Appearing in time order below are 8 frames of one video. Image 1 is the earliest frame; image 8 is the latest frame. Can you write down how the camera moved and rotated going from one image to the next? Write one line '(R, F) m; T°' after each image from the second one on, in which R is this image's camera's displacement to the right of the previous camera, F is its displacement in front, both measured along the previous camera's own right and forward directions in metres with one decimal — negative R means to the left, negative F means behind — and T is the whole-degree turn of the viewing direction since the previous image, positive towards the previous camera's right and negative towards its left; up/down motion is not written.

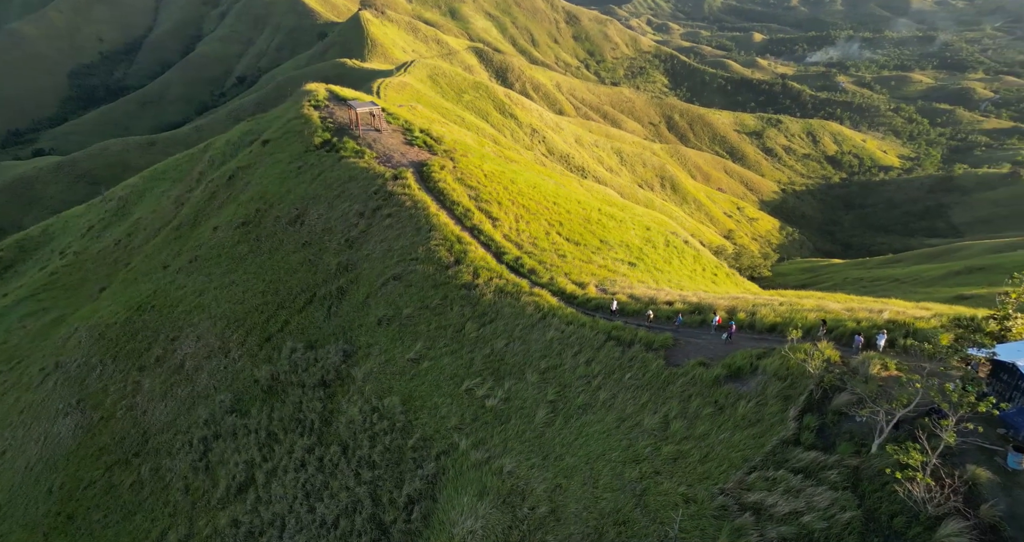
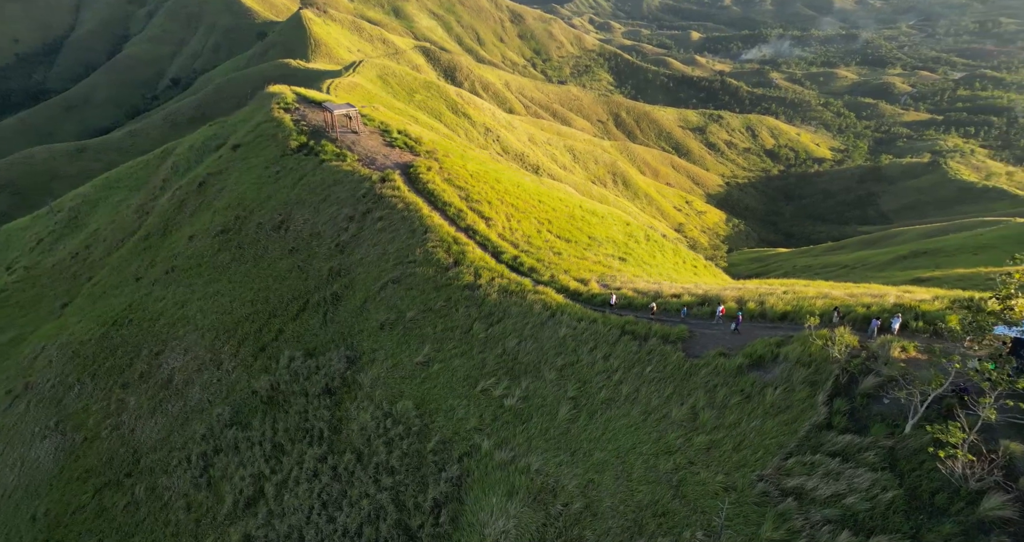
(-1.8, +0.1) m; +3°
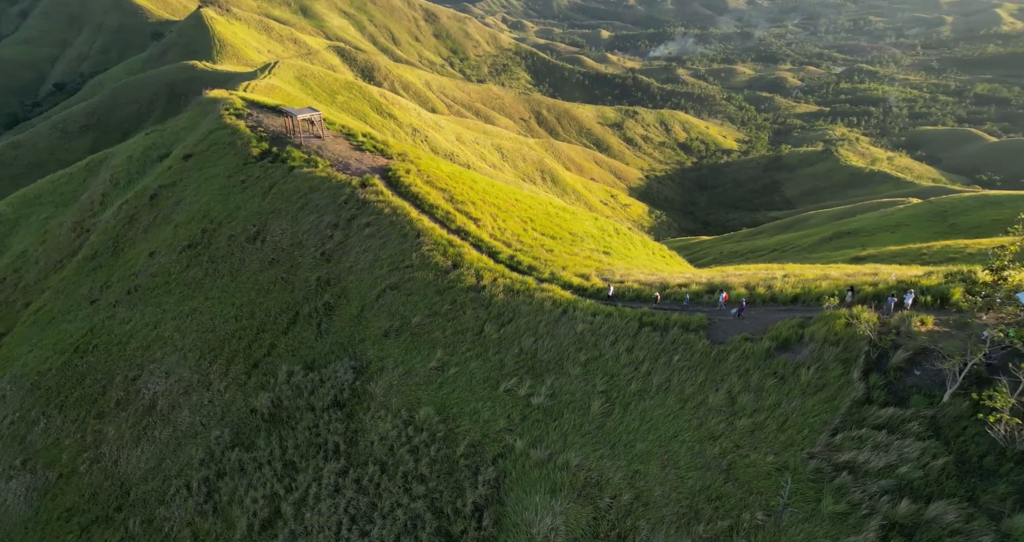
(-2.8, +0.2) m; +5°
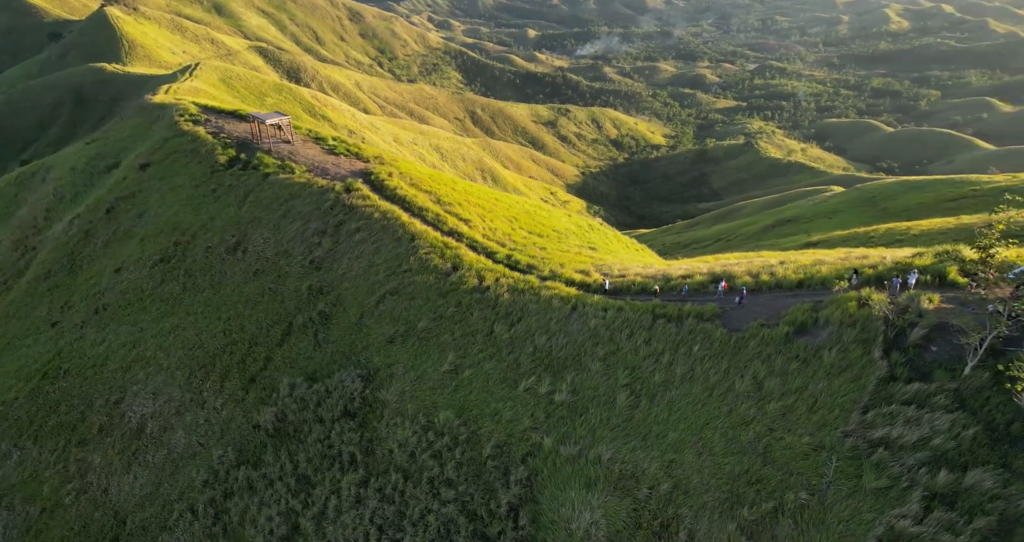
(-2.3, +0.1) m; +4°
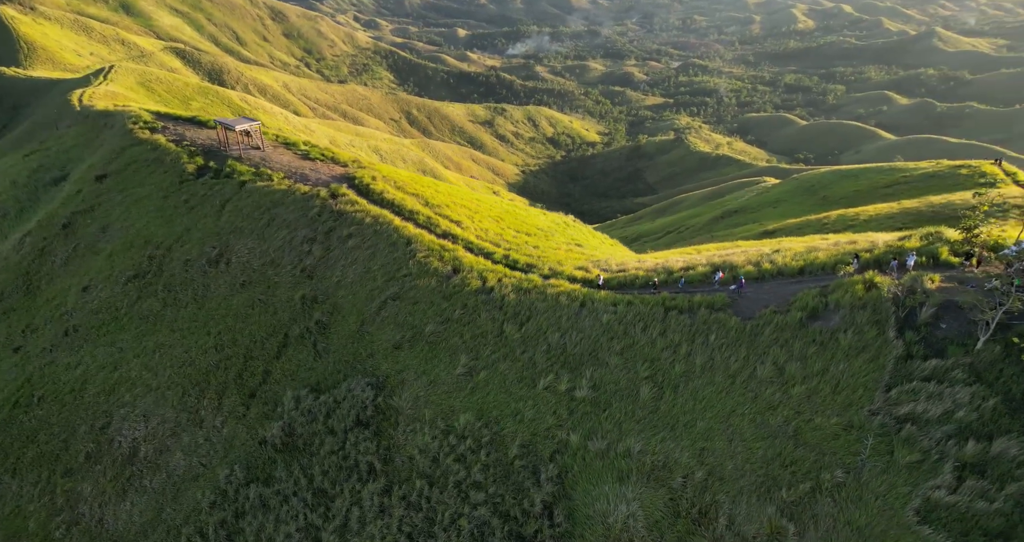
(-2.2, +0.1) m; +4°
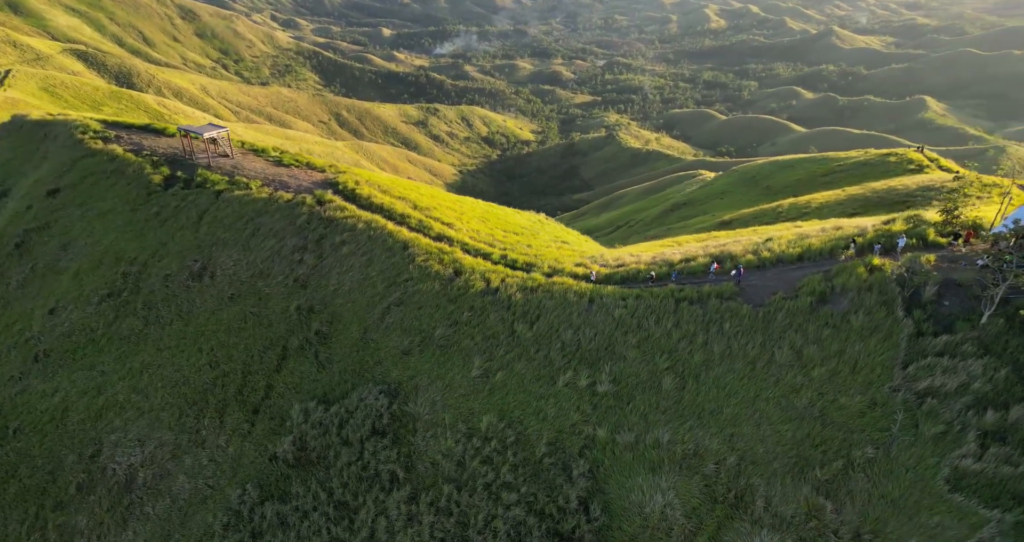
(-2.3, 0.0) m; +4°
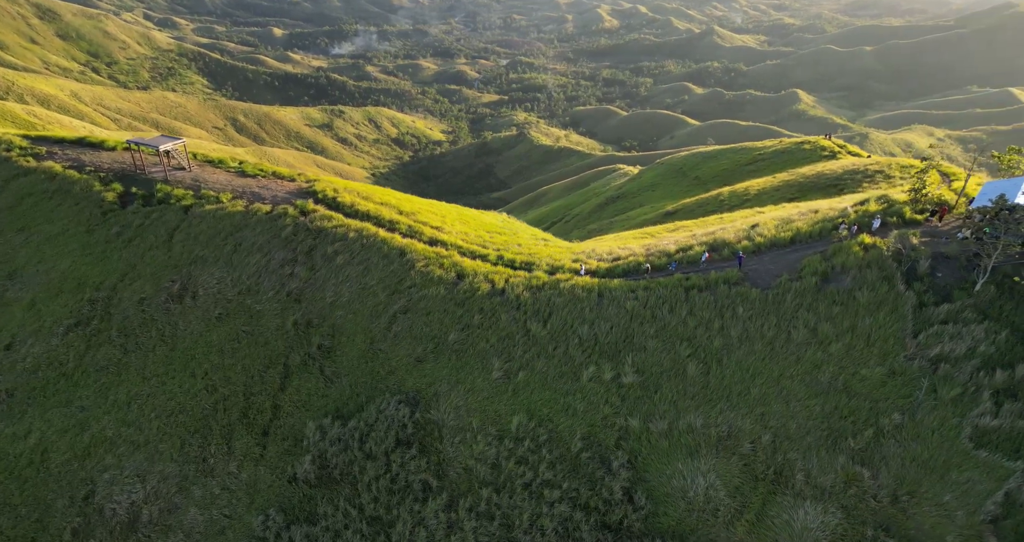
(-3.1, 0.0) m; +6°
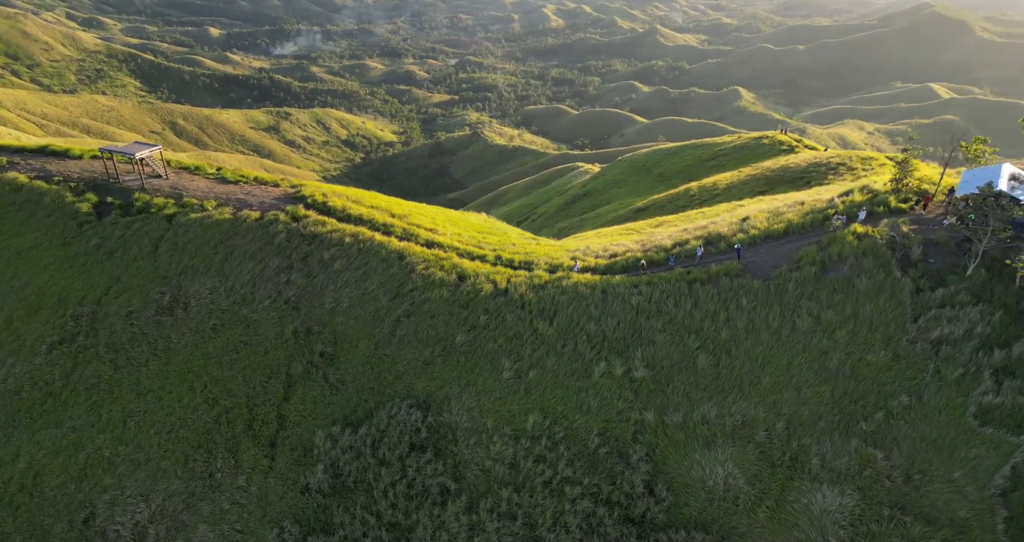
(-1.7, -0.1) m; +3°
